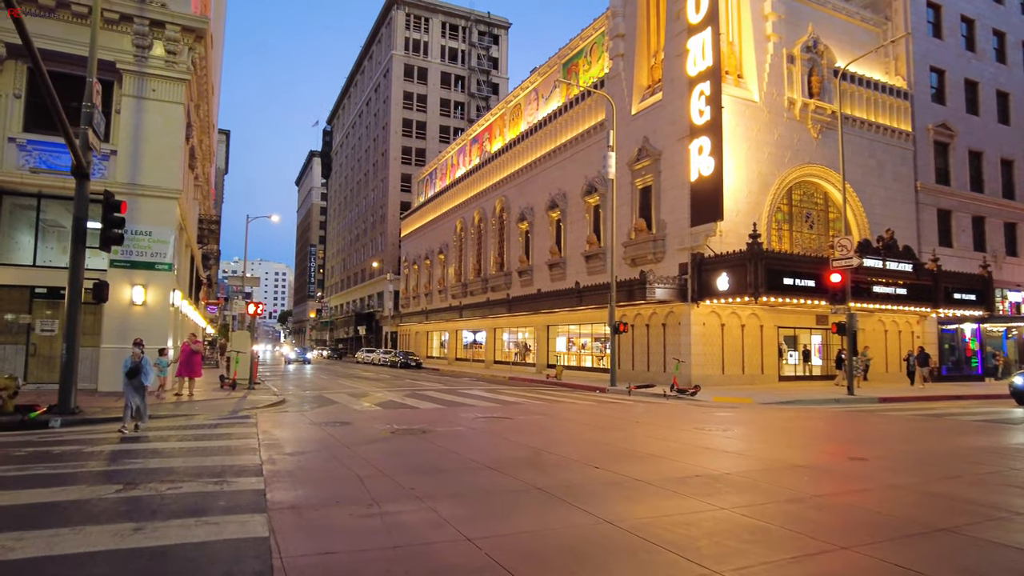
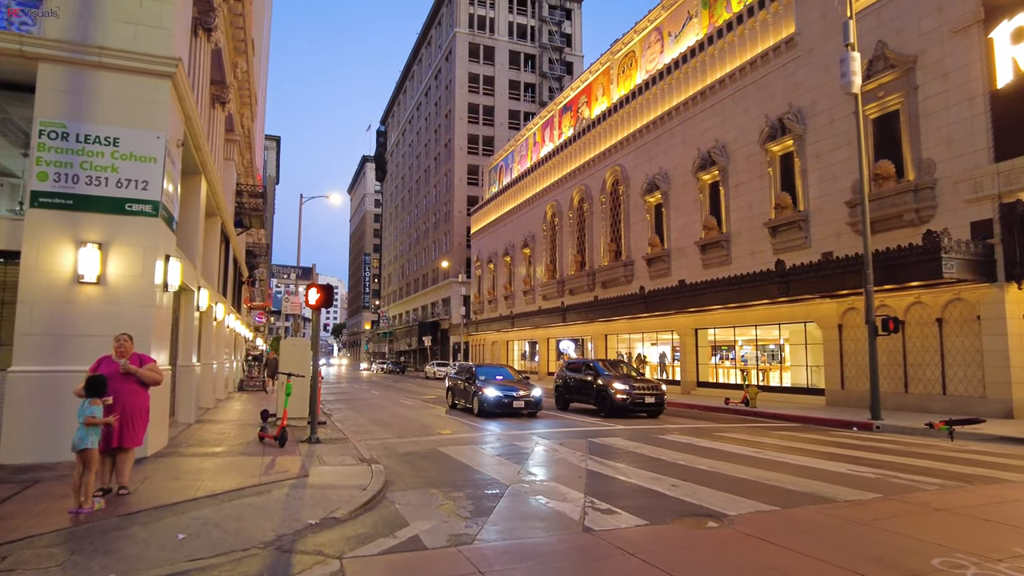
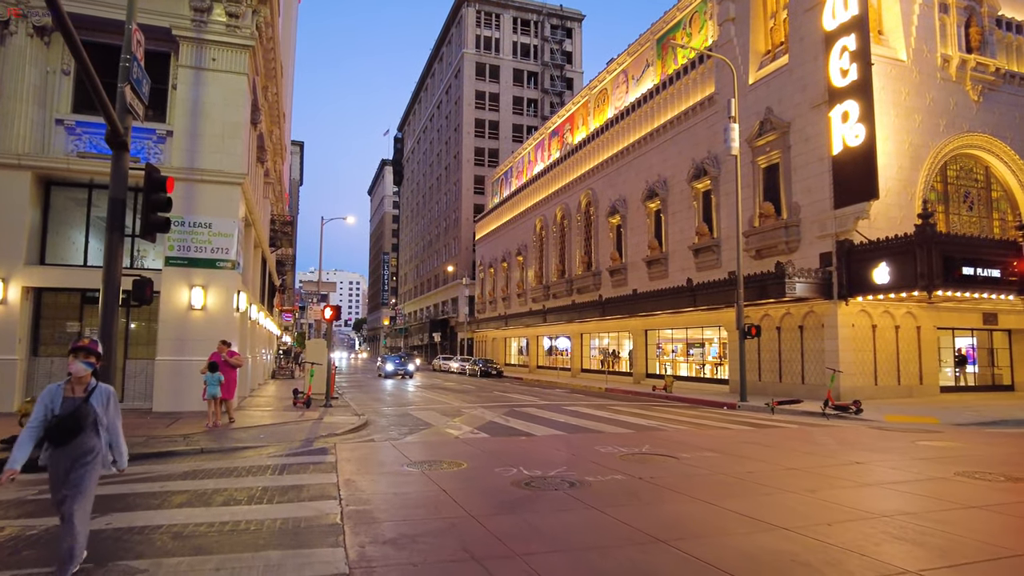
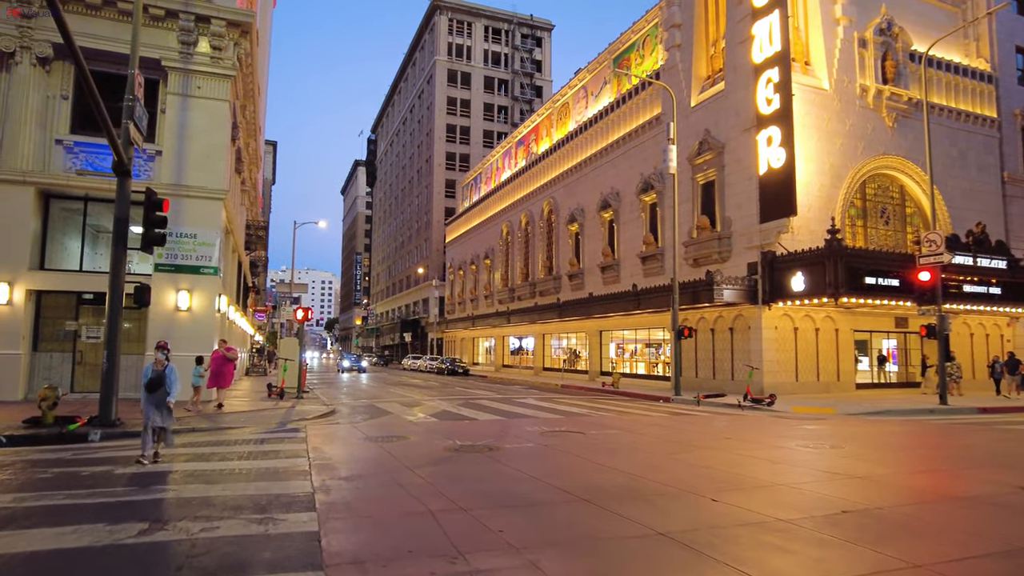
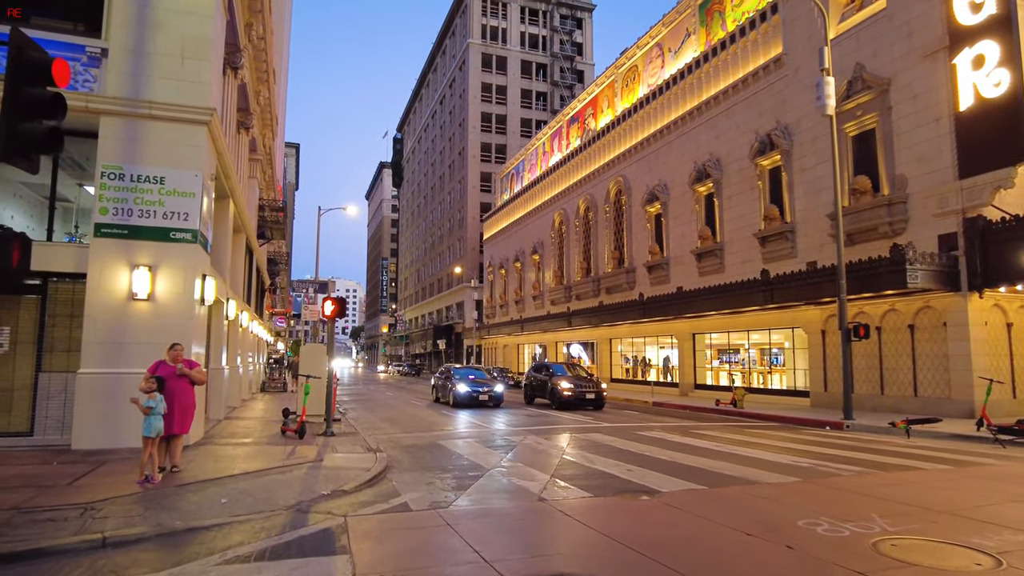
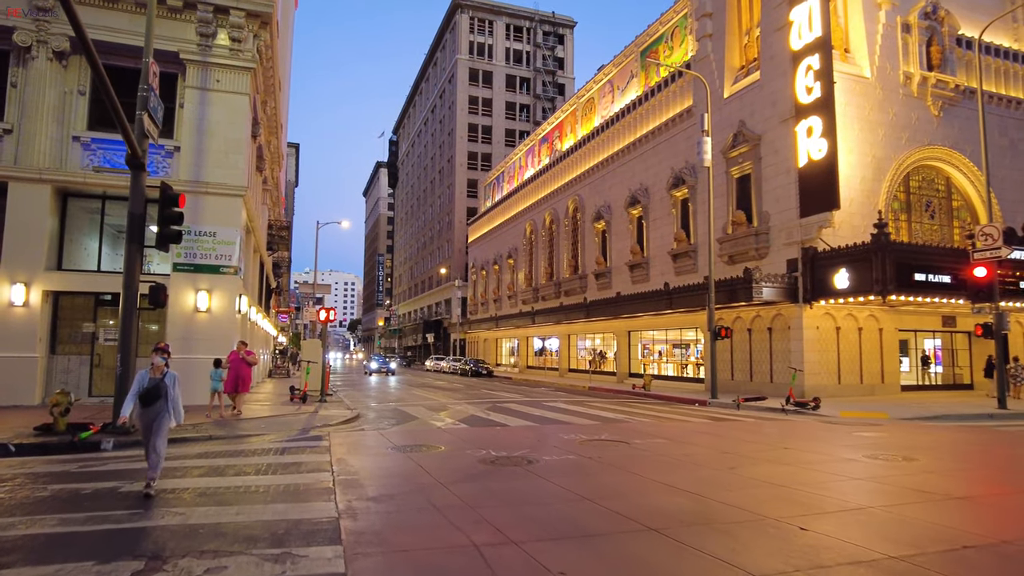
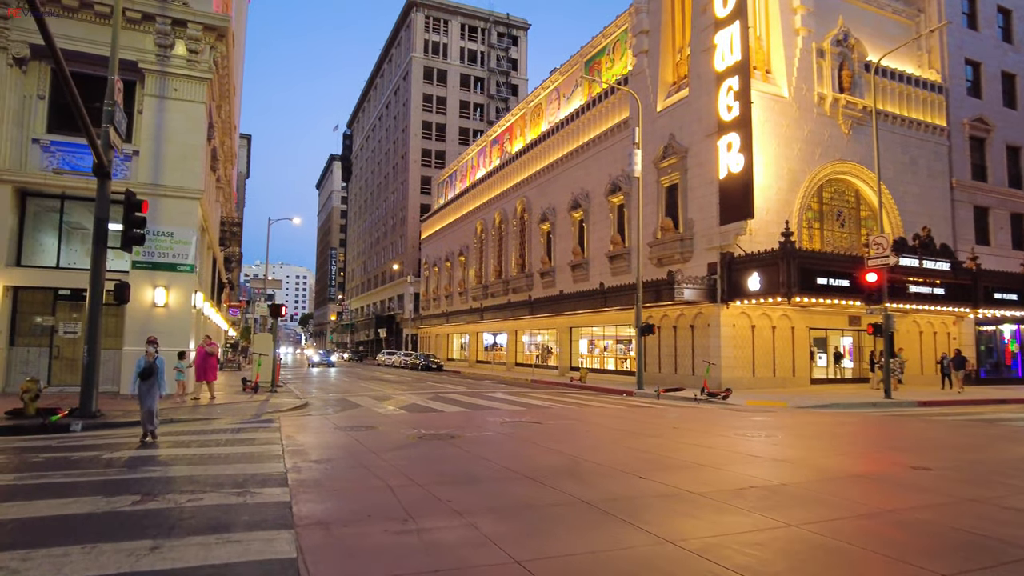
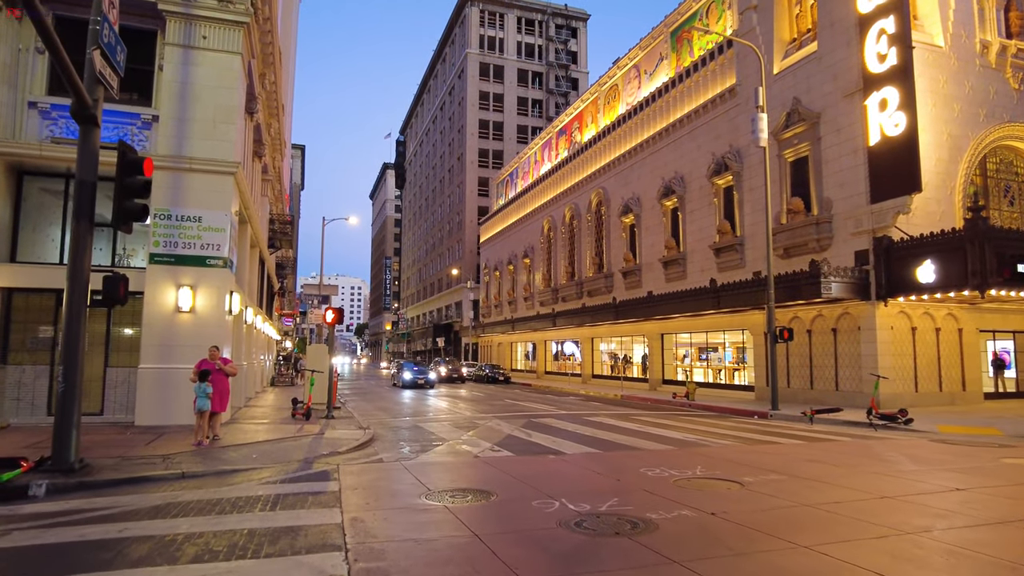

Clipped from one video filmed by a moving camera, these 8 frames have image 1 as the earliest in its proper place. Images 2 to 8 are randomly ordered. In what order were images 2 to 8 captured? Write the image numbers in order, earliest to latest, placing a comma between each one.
7, 4, 6, 3, 8, 5, 2
